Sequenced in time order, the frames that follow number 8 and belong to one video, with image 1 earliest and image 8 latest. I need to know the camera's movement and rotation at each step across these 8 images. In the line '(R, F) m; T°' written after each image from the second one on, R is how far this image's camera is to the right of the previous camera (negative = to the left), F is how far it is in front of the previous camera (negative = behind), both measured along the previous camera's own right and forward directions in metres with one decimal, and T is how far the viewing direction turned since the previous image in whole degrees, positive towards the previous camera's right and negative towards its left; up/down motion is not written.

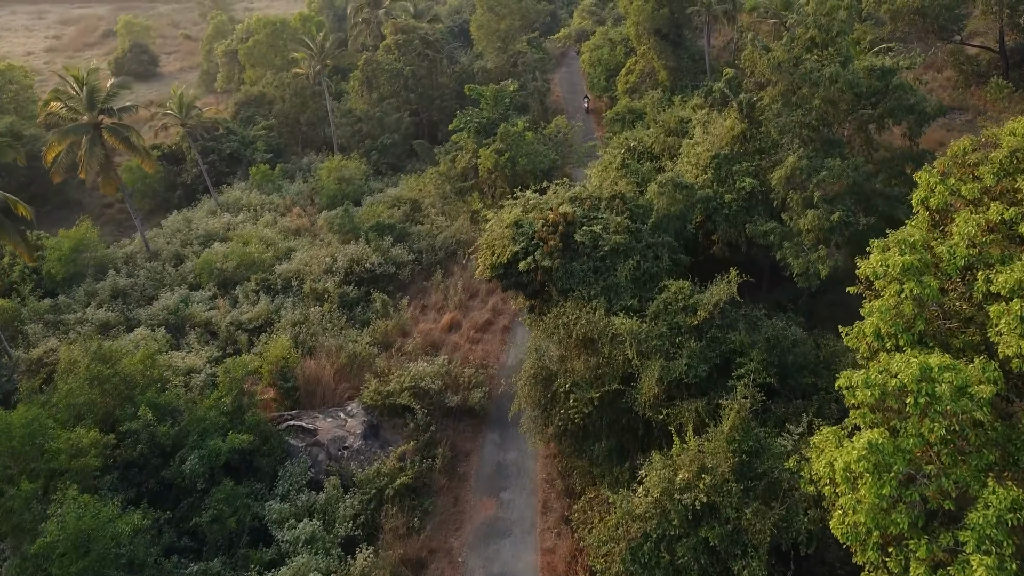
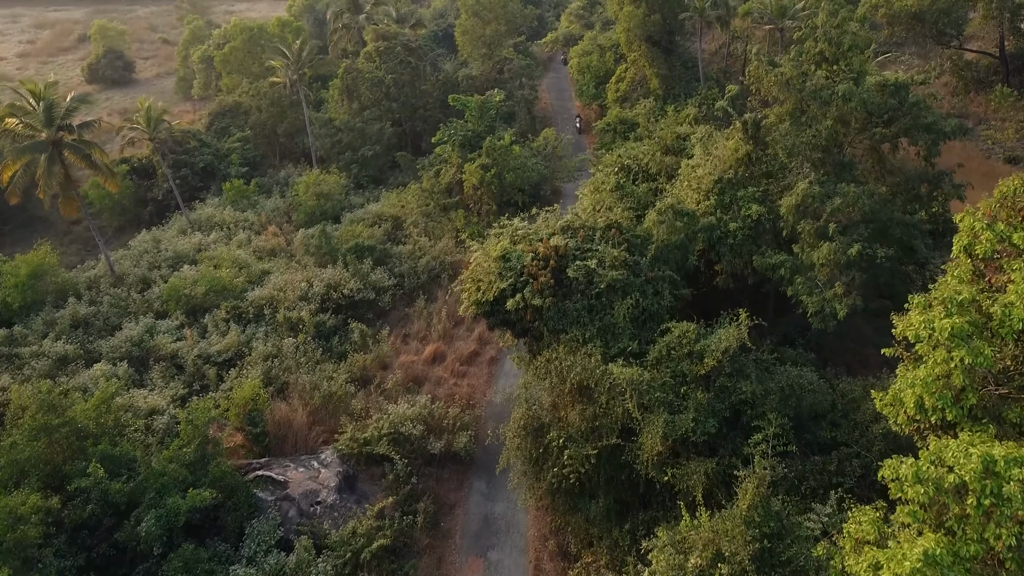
(0.0, +1.5) m; +1°
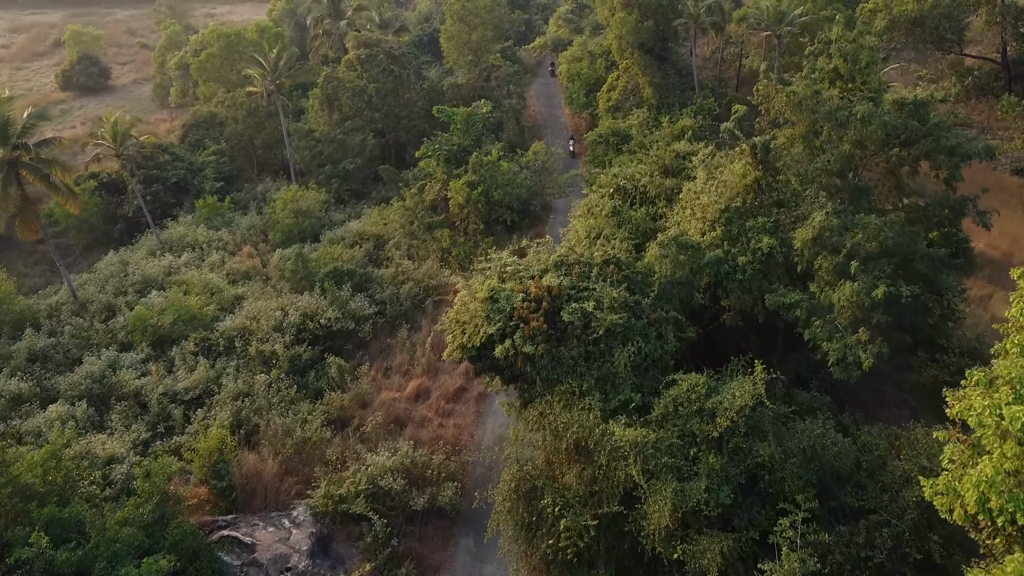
(0.0, +1.5) m; +1°
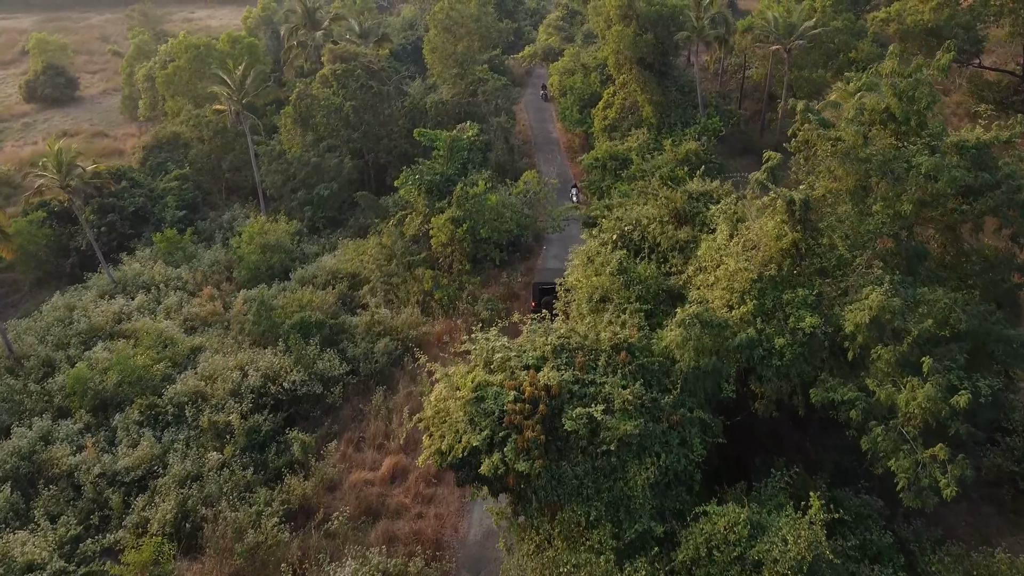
(0.0, +2.8) m; +1°
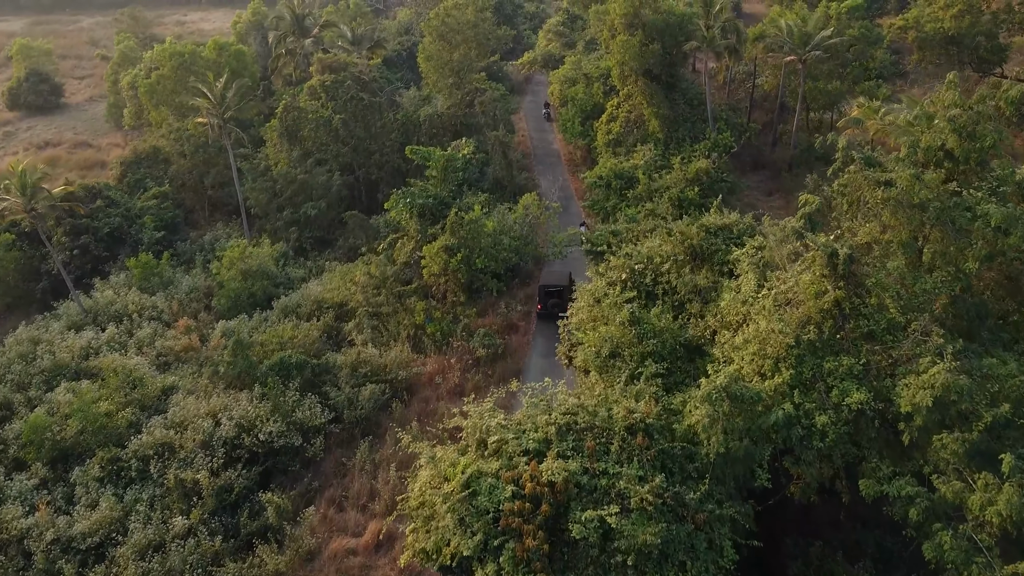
(0.0, +1.9) m; 0°
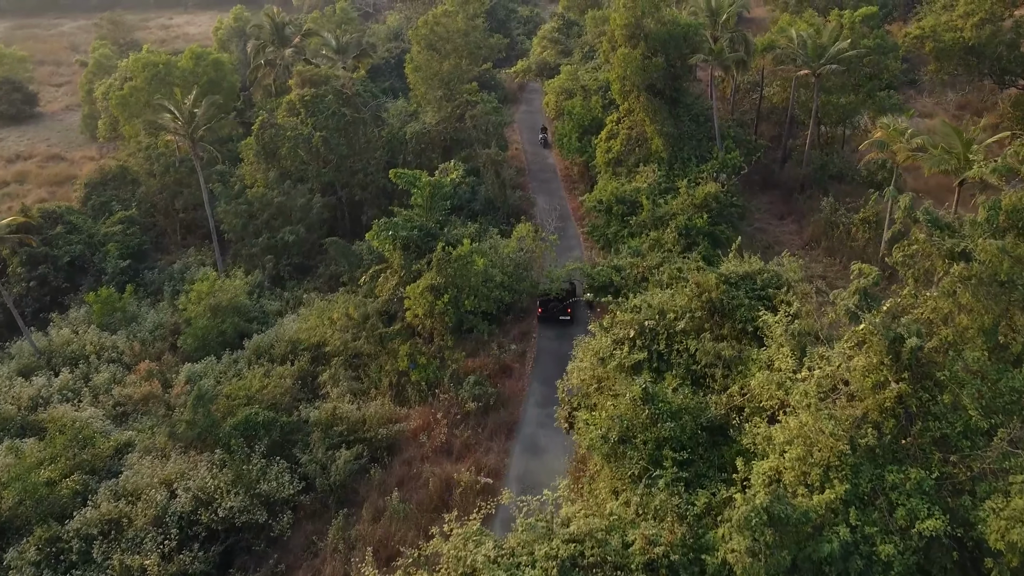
(0.0, +2.2) m; 0°
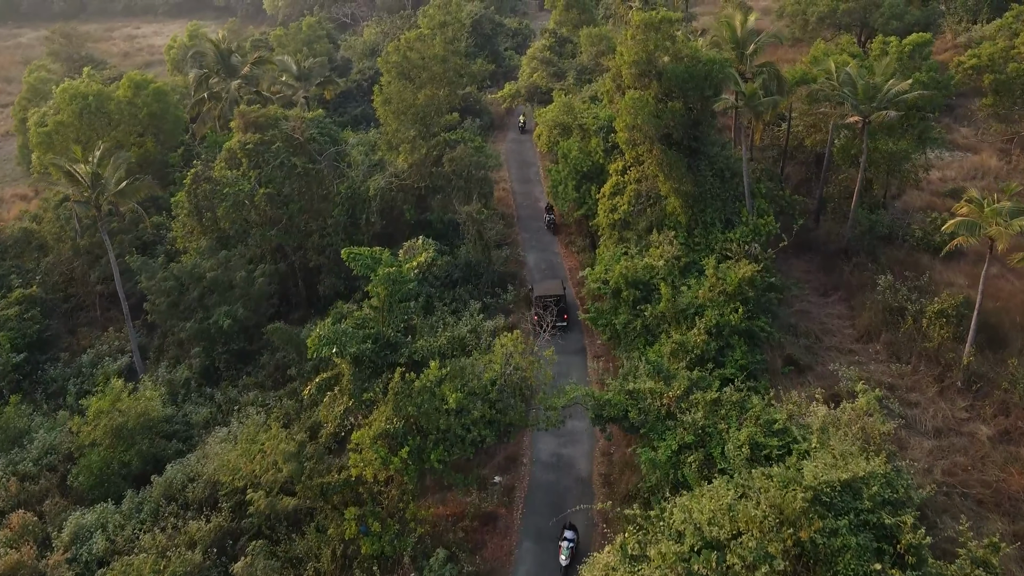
(+0.2, +5.2) m; +1°
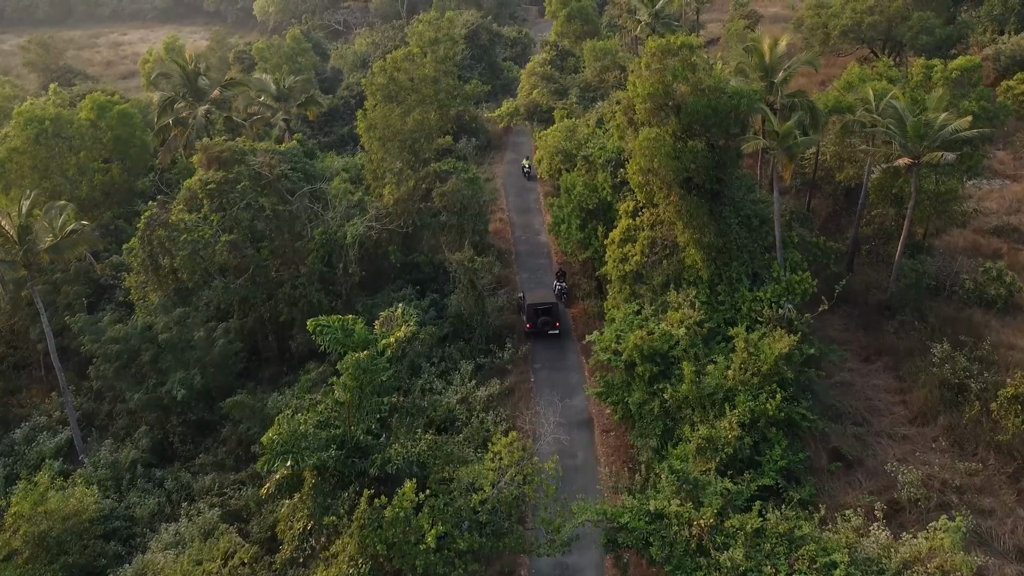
(+0.1, +3.0) m; 0°
